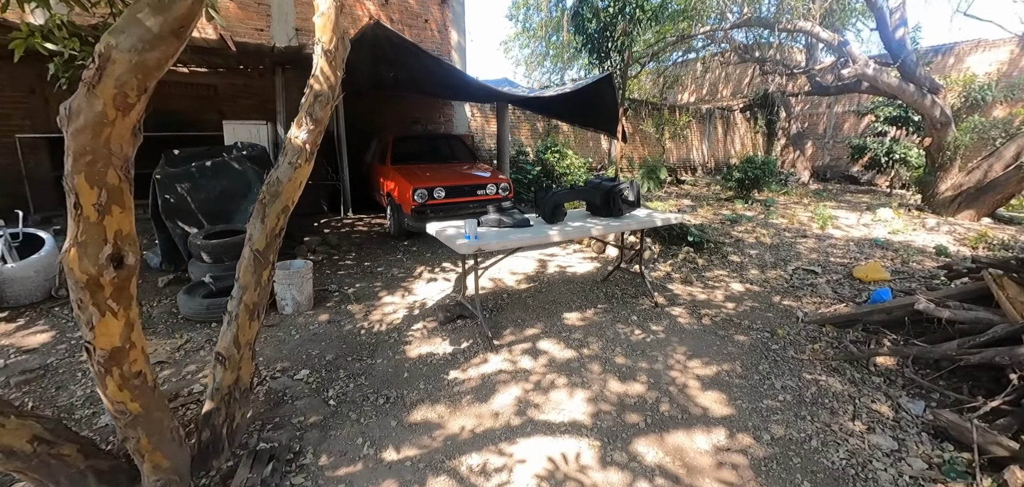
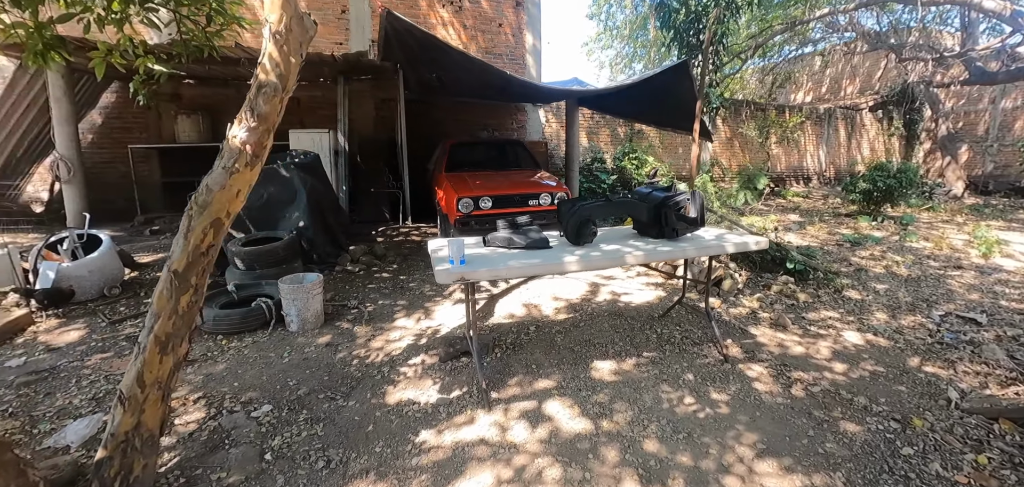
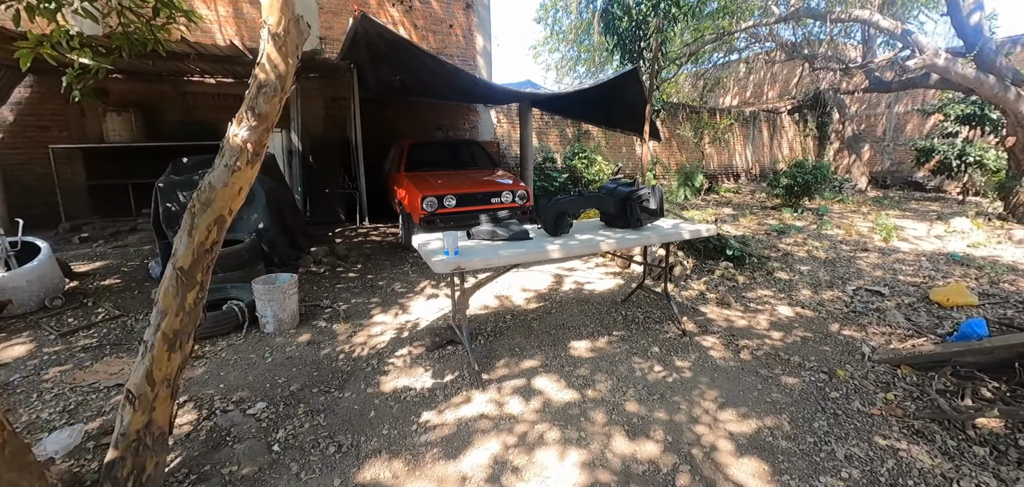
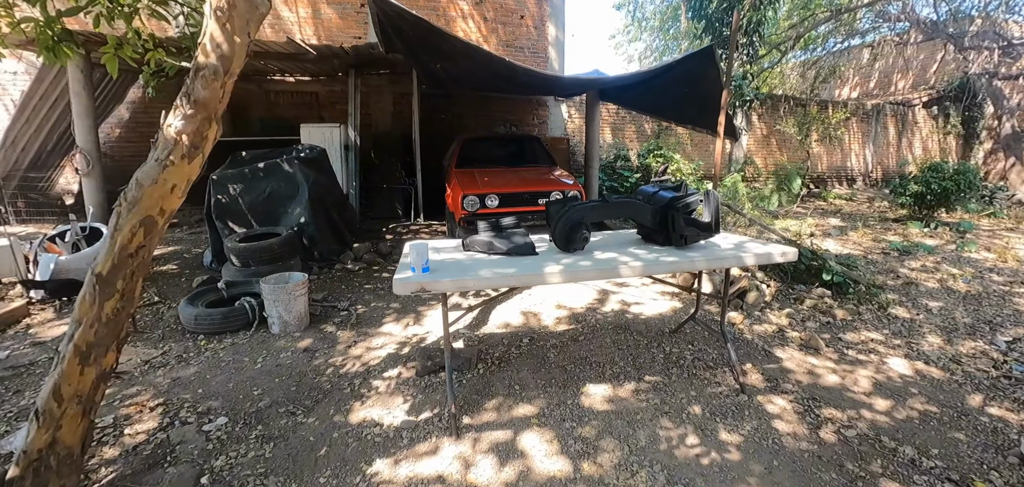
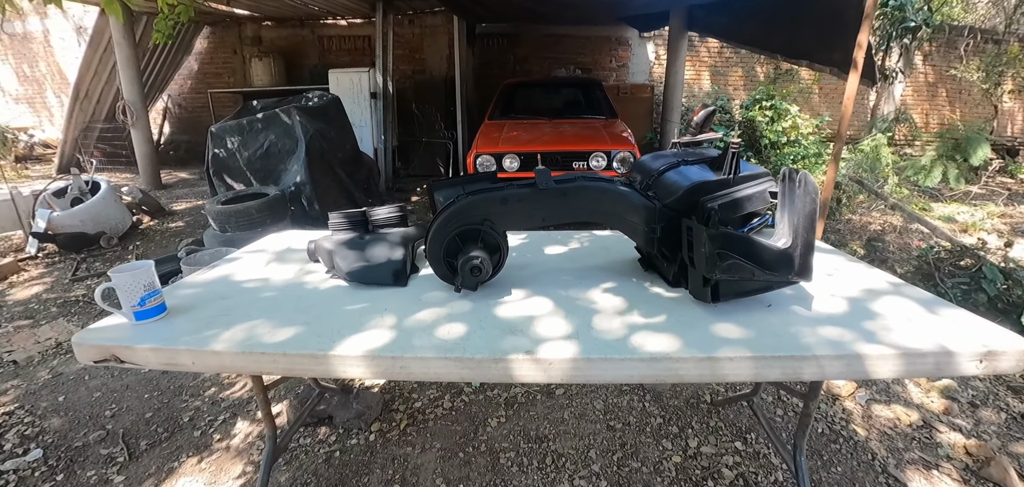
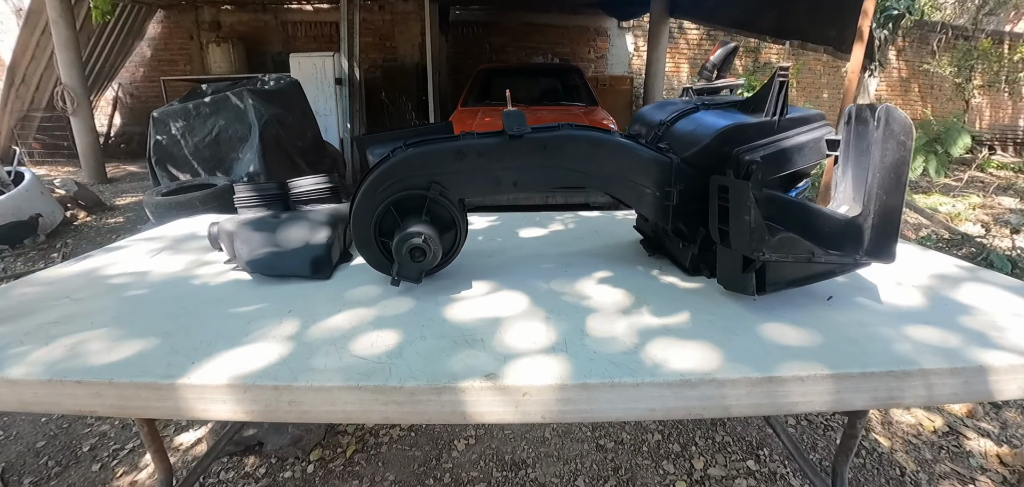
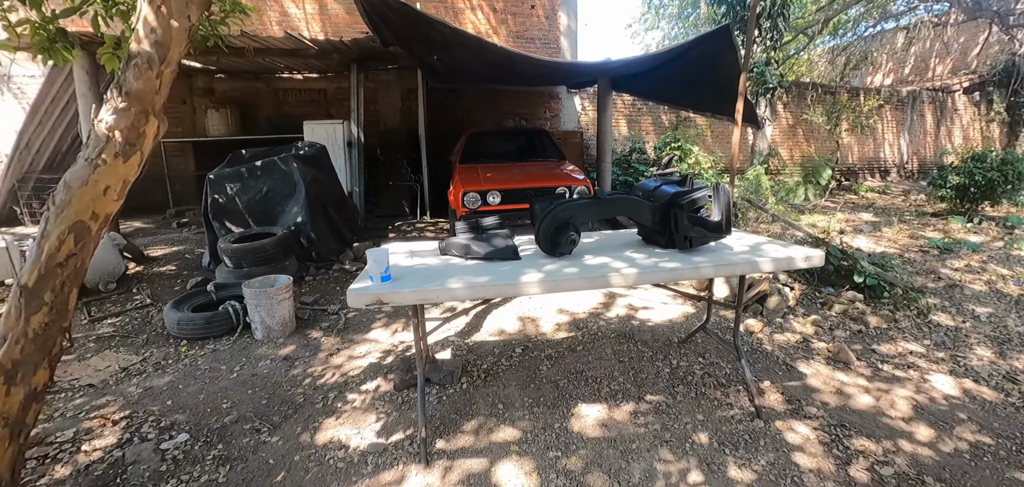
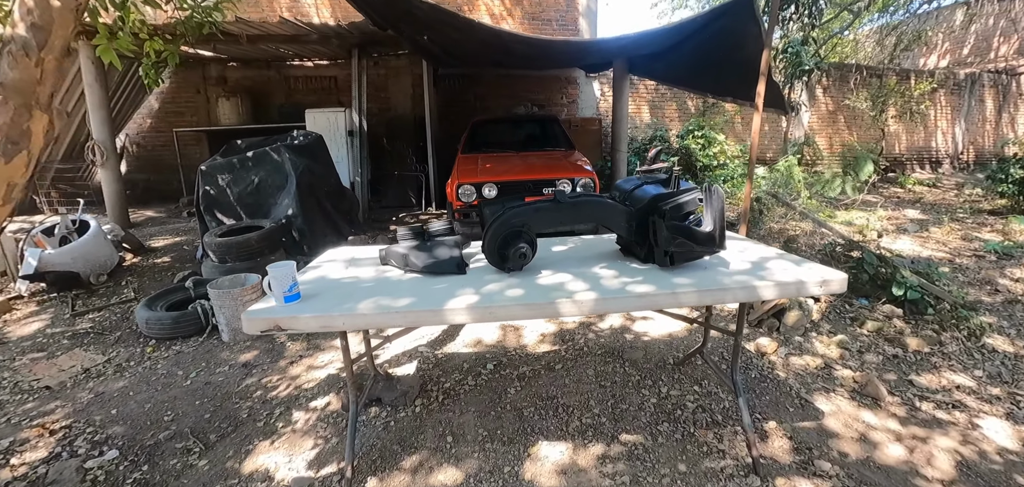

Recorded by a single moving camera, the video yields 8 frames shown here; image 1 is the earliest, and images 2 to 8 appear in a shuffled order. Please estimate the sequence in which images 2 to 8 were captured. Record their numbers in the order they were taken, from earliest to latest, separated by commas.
3, 2, 4, 7, 8, 5, 6
